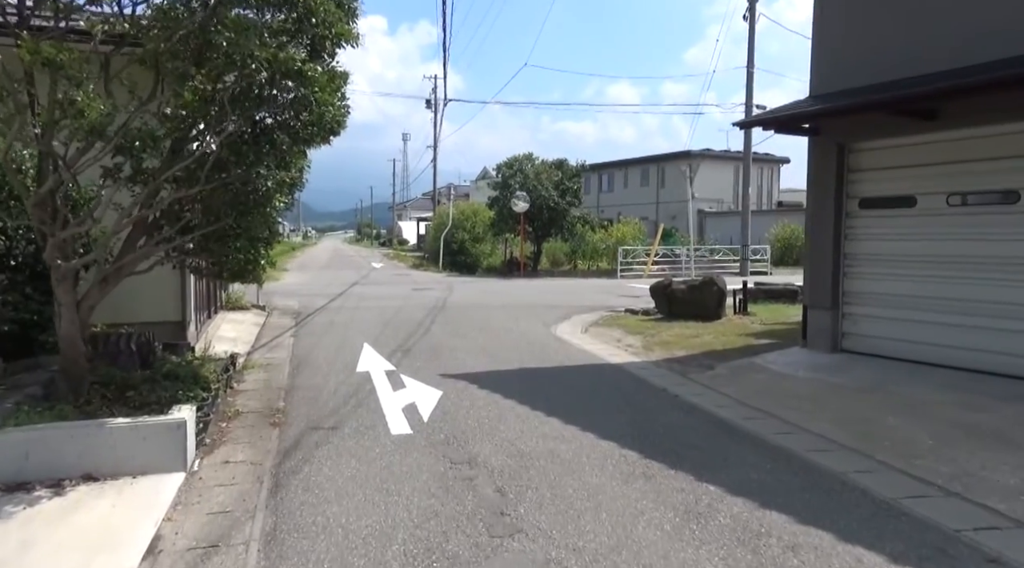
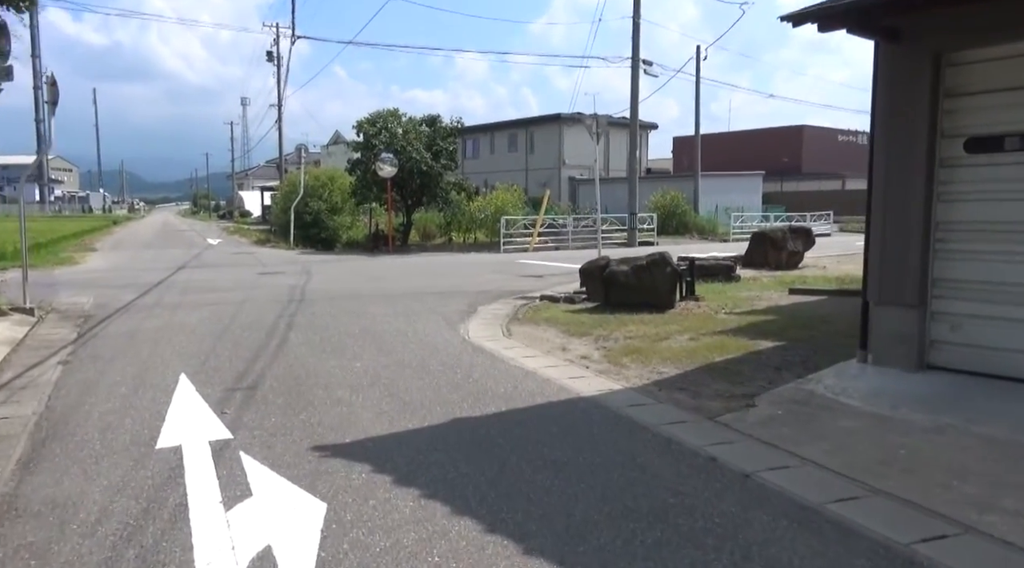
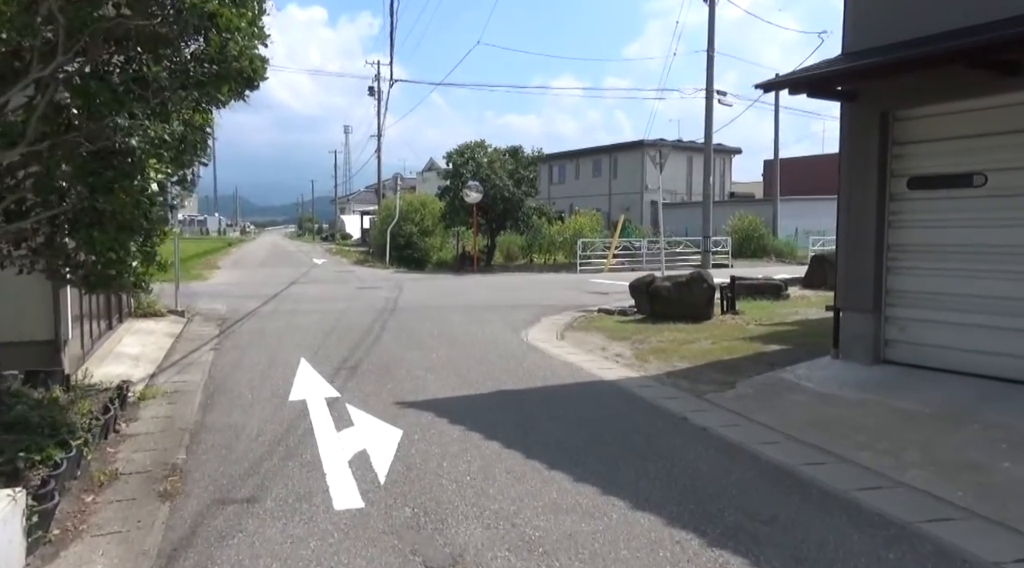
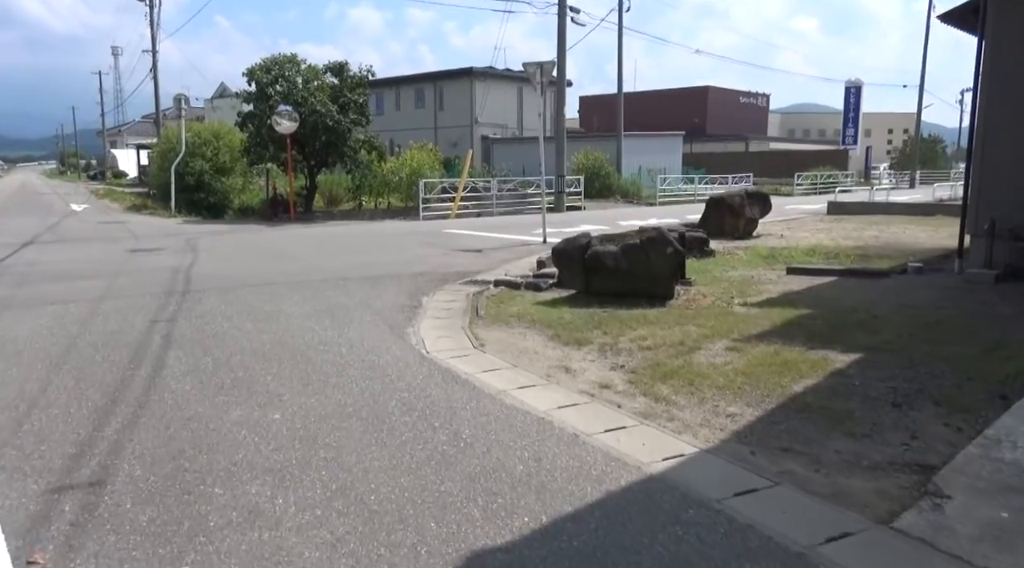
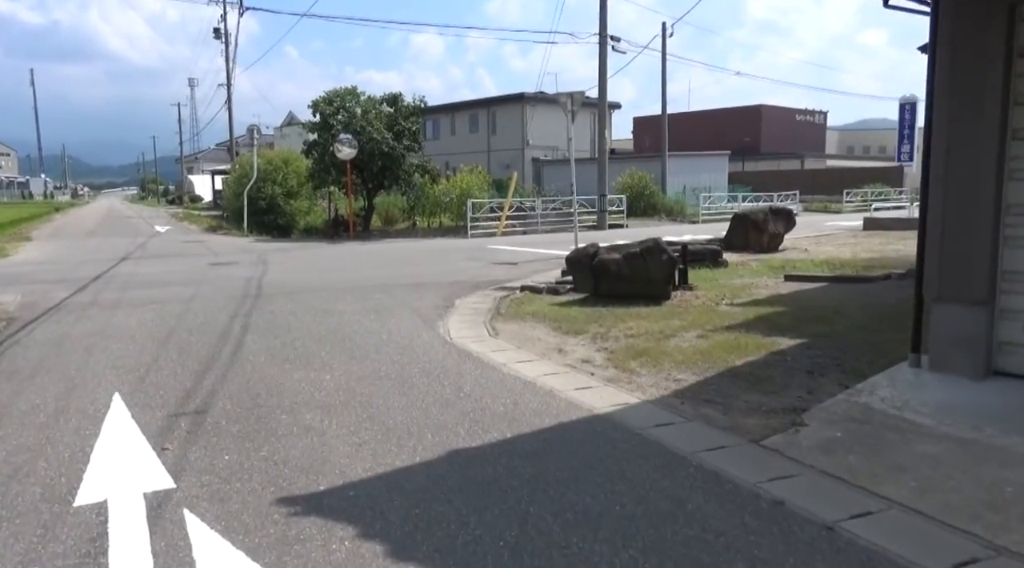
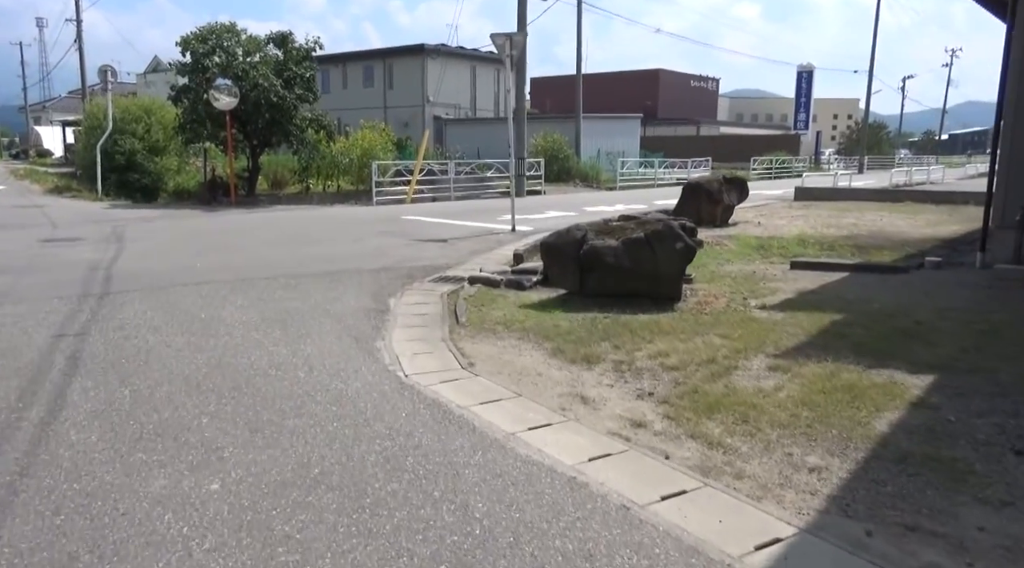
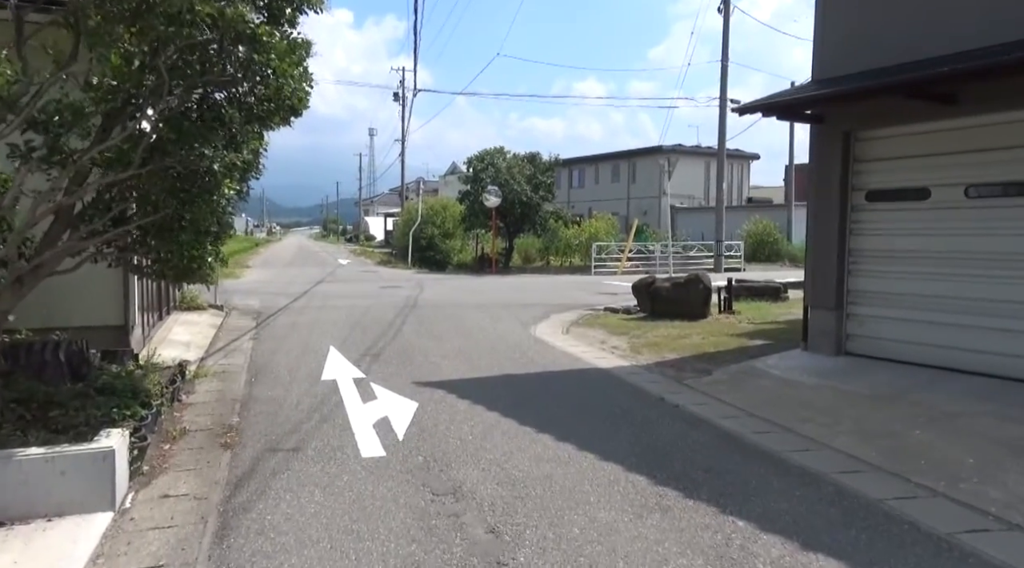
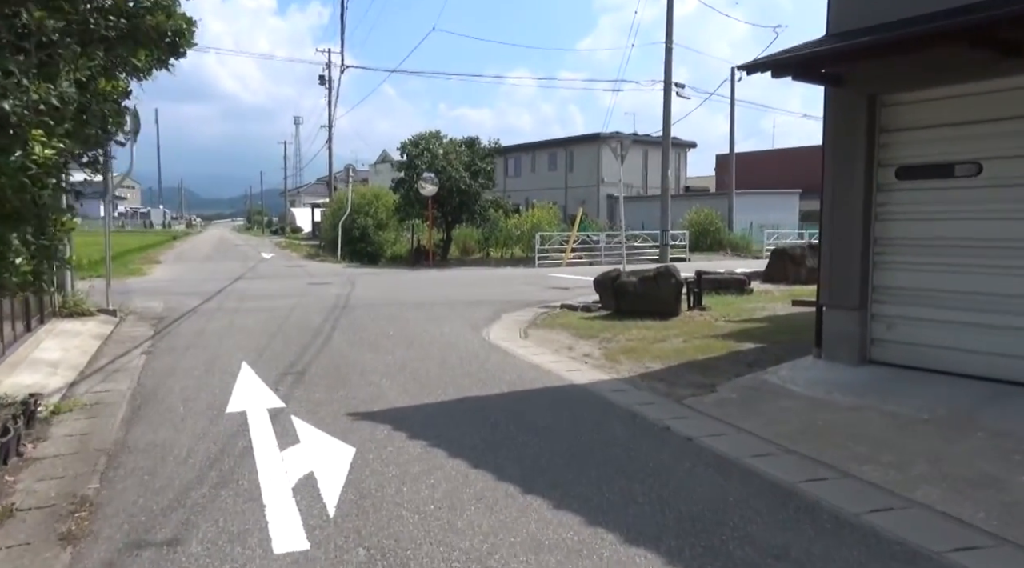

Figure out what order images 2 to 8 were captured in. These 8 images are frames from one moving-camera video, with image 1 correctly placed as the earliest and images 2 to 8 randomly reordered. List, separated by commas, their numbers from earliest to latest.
7, 3, 8, 2, 5, 4, 6
